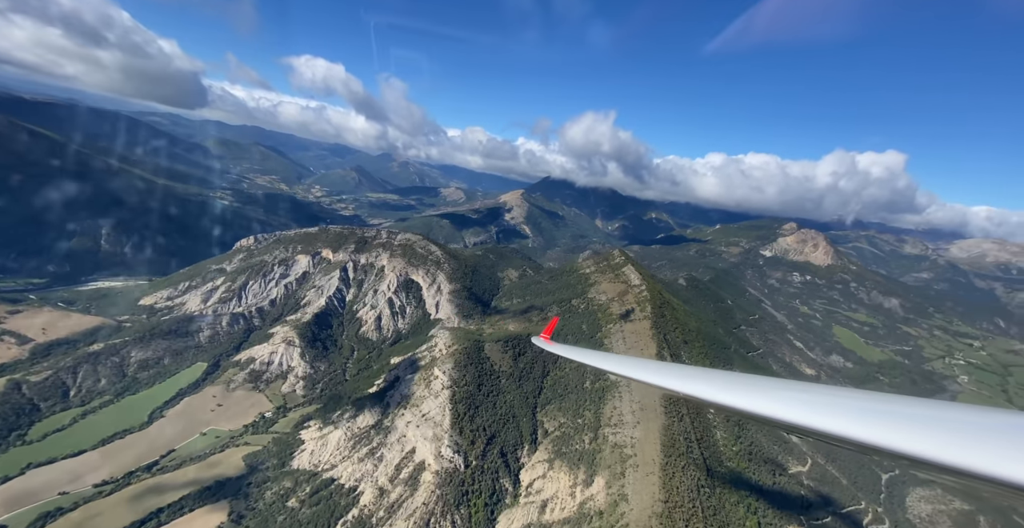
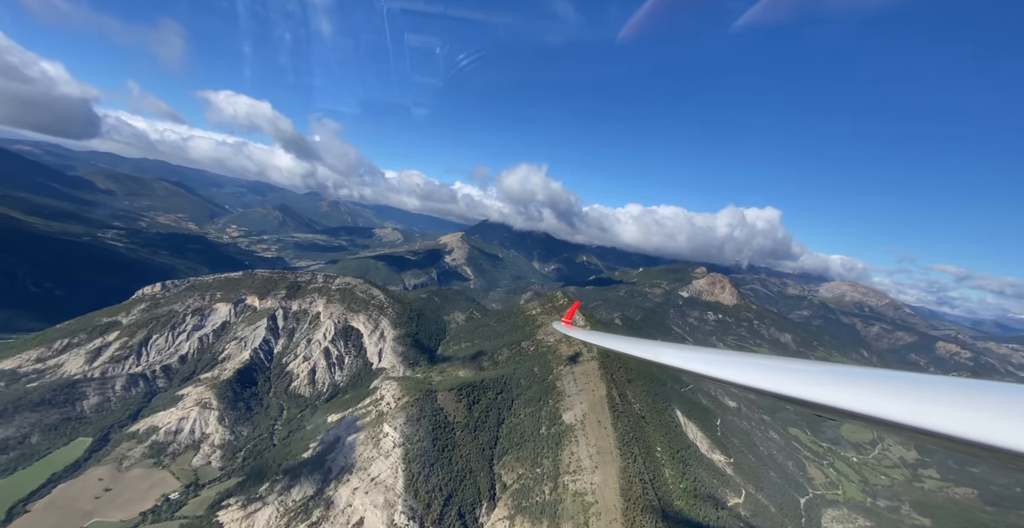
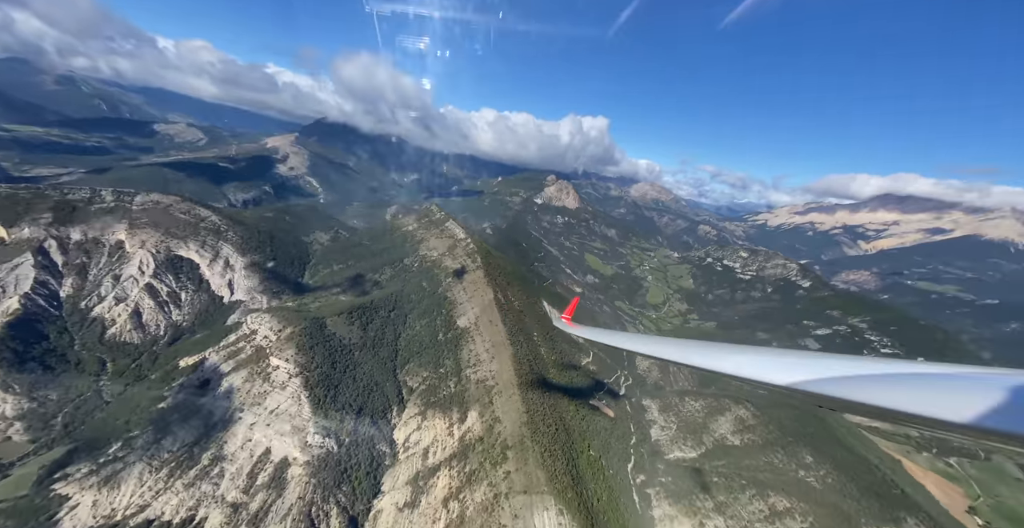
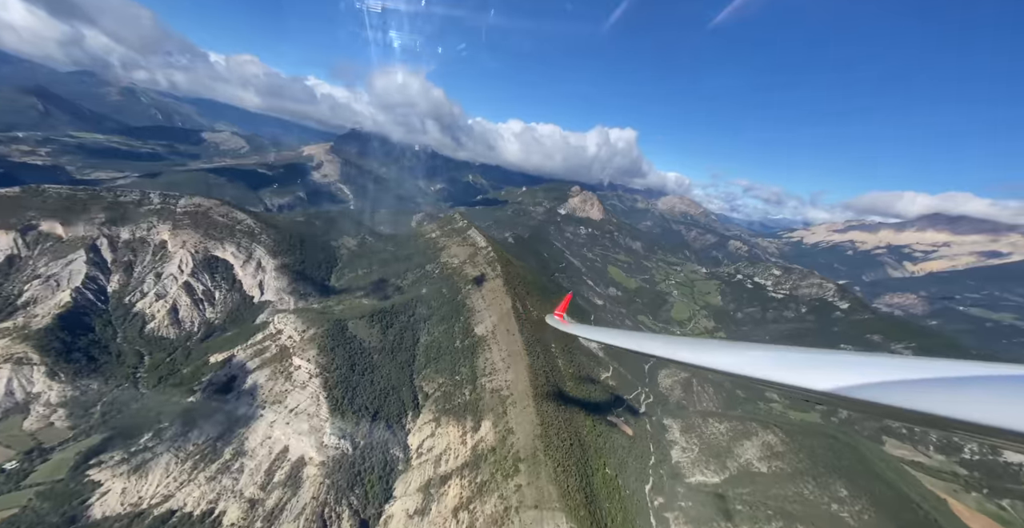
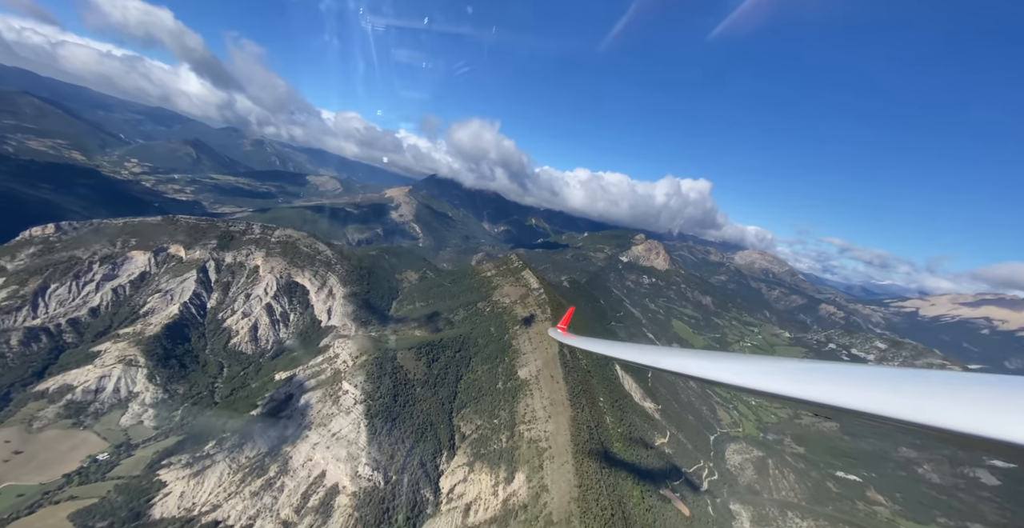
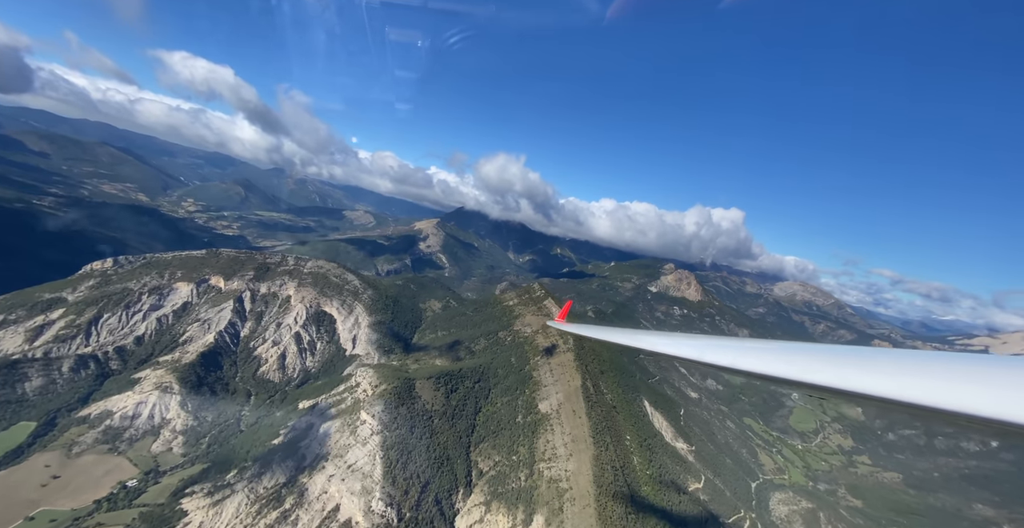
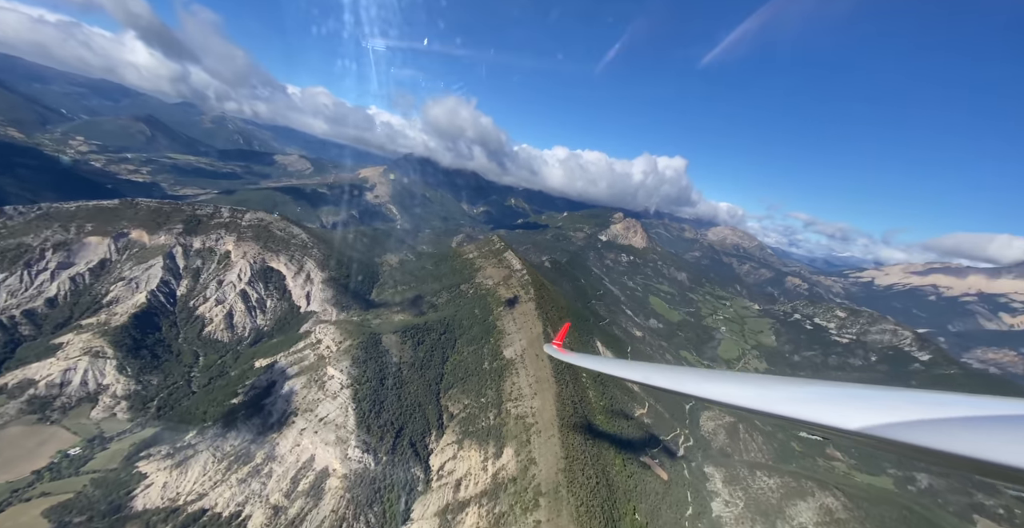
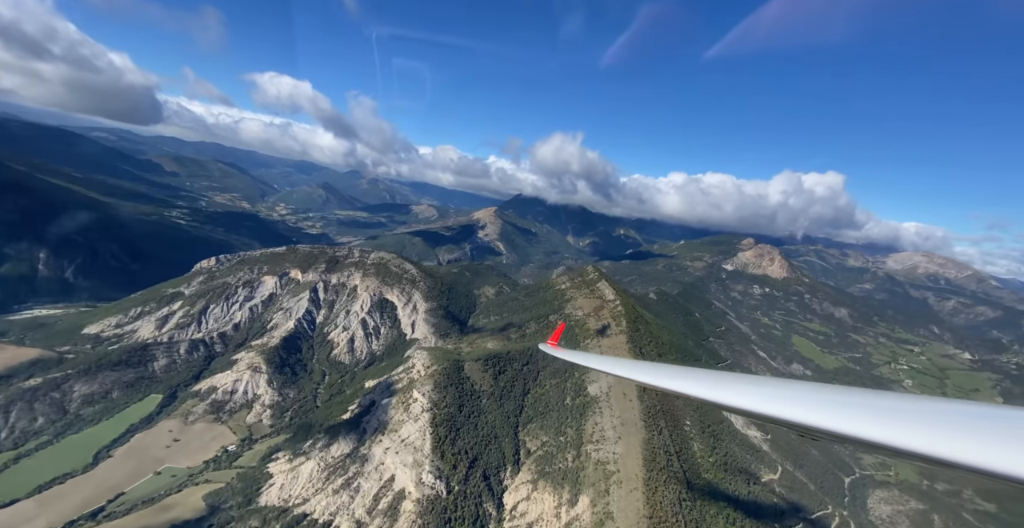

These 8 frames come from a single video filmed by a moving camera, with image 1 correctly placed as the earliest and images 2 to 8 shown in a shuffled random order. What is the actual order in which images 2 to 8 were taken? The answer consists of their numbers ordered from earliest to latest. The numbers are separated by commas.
8, 2, 6, 5, 7, 4, 3
